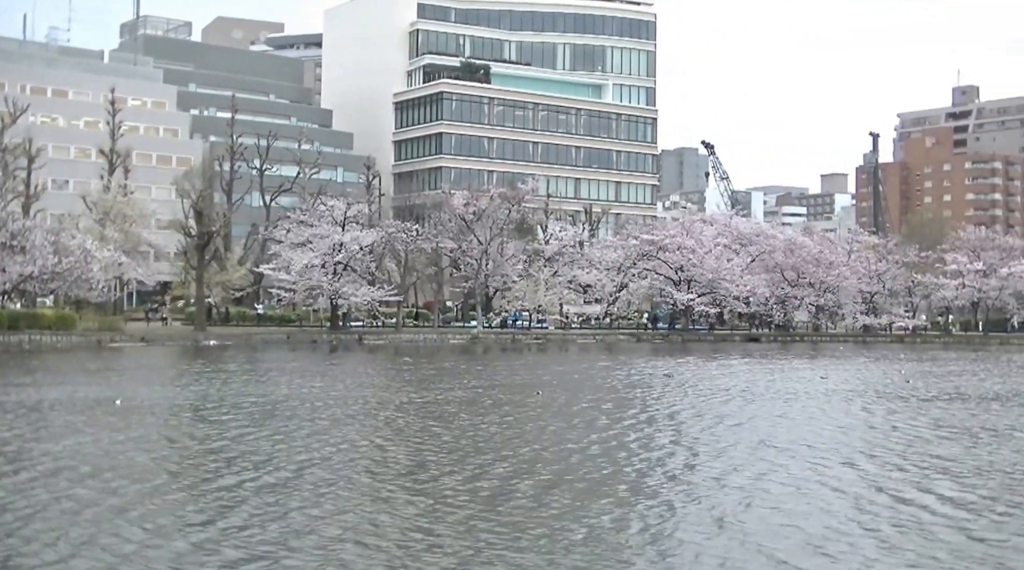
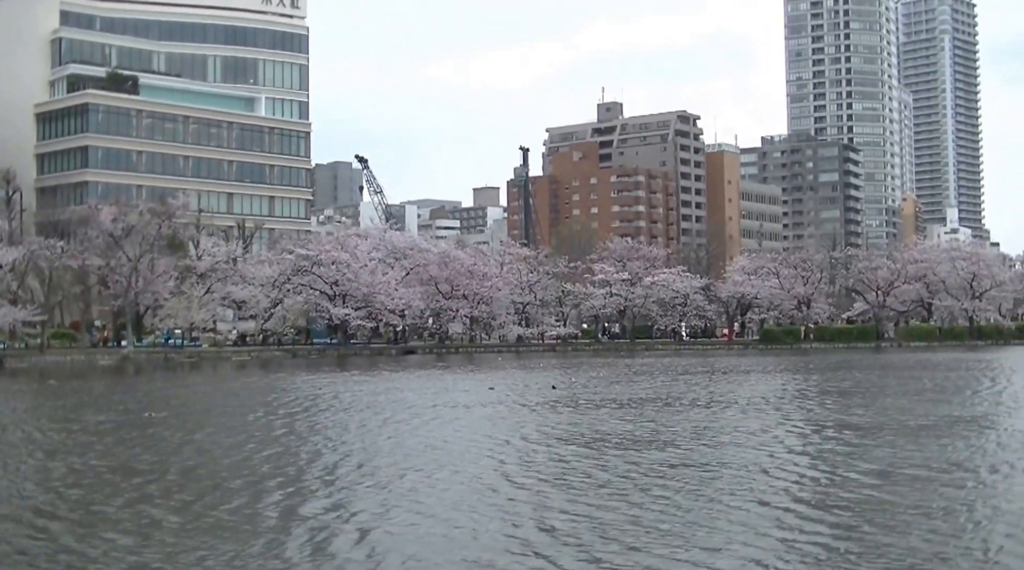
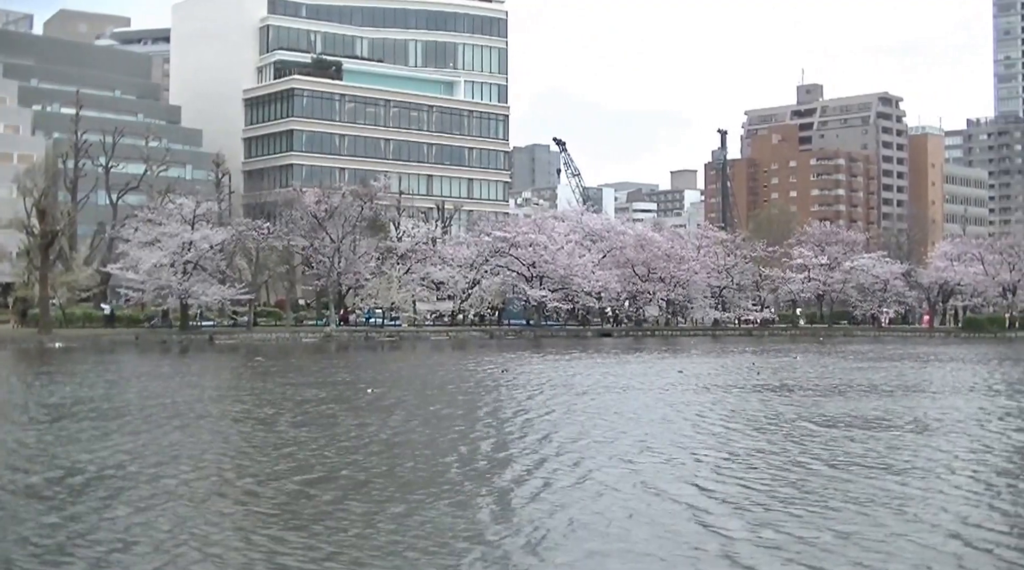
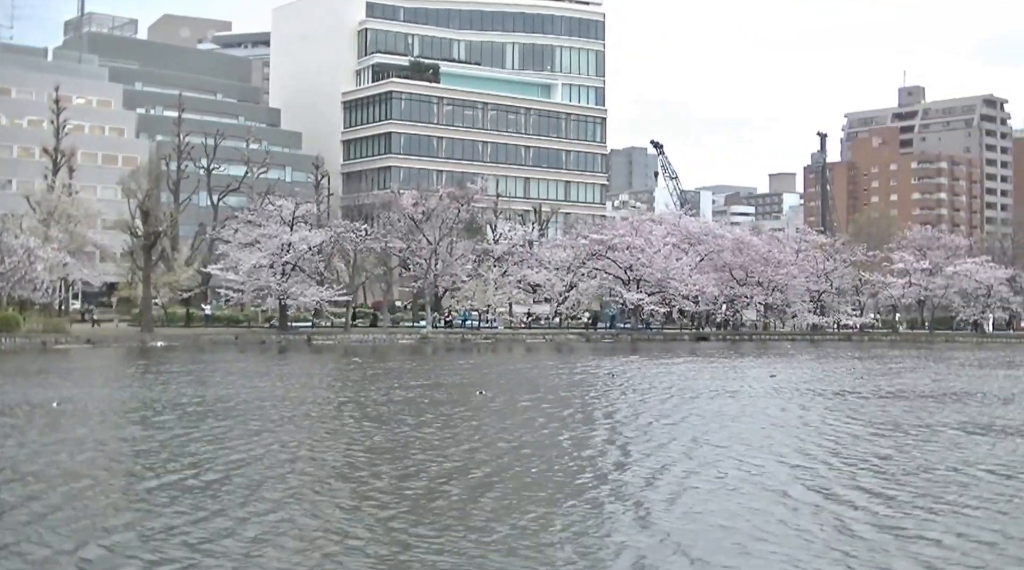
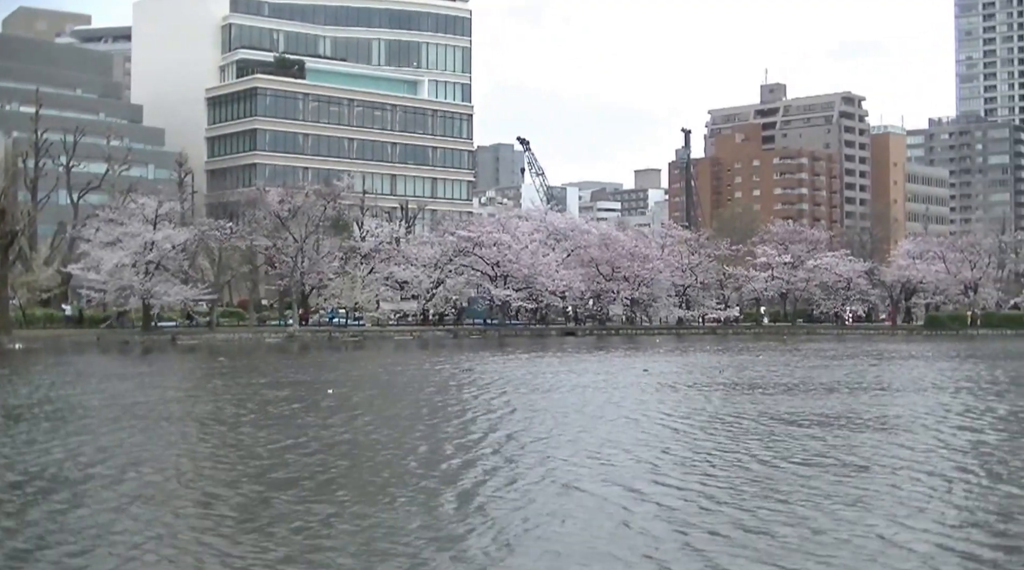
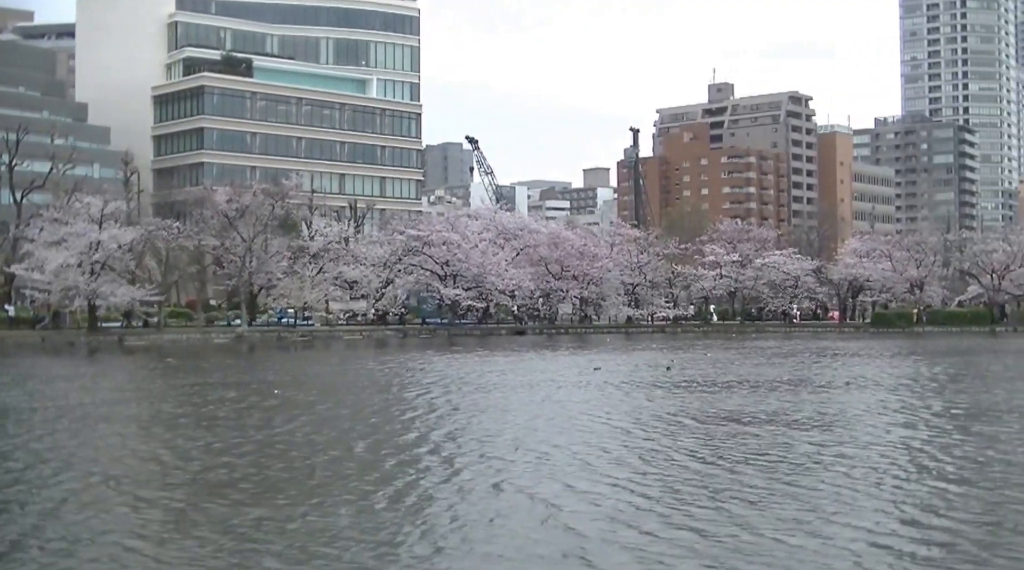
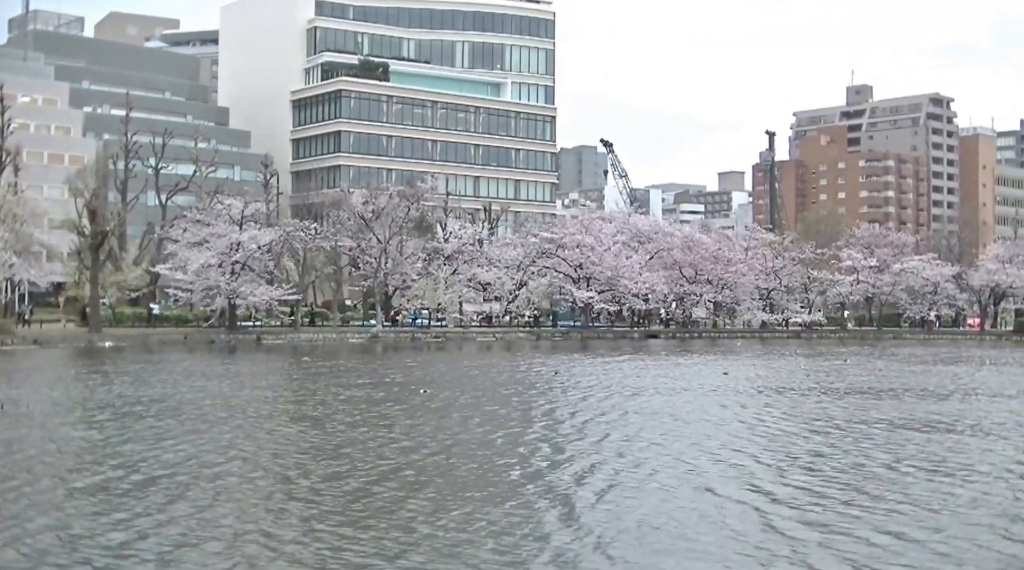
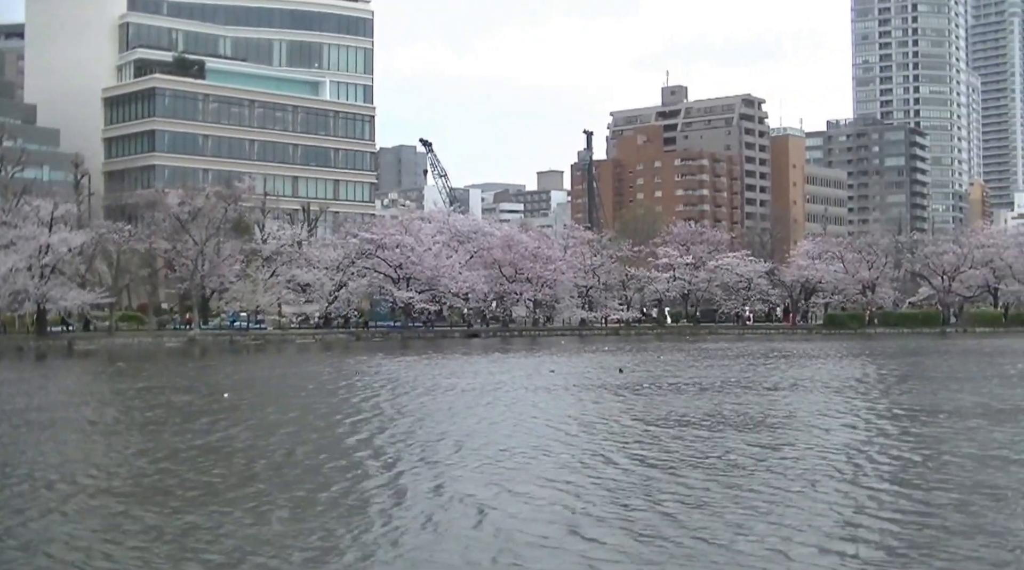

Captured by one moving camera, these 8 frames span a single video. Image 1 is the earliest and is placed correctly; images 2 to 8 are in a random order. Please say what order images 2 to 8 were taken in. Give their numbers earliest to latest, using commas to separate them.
4, 7, 3, 5, 6, 8, 2
